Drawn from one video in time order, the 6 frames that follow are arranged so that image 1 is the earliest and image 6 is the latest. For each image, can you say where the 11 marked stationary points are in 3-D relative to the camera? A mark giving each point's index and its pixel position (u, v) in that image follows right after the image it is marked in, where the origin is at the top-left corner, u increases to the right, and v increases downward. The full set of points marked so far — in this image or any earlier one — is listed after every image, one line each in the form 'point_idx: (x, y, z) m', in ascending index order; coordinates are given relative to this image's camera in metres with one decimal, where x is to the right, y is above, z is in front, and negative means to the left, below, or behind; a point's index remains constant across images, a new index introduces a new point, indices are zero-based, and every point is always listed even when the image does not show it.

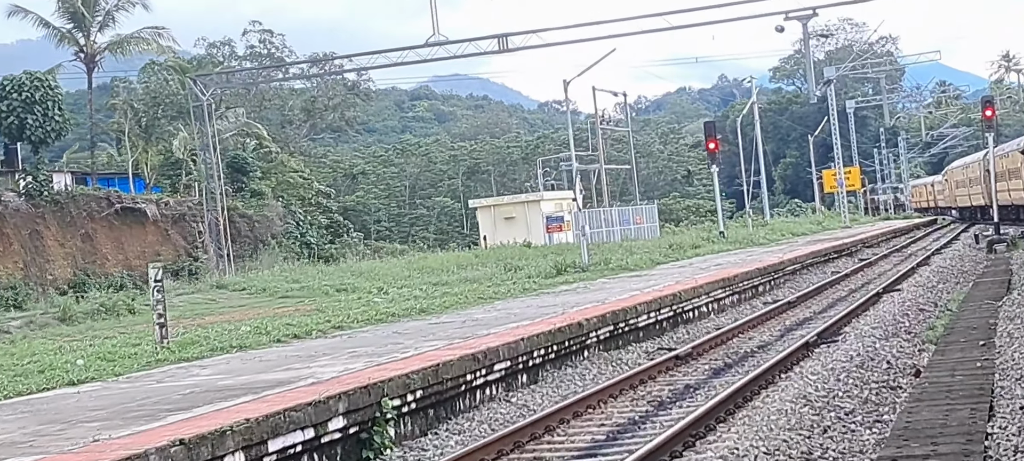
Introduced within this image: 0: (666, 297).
0: (+1.4, -0.6, +14.4) m
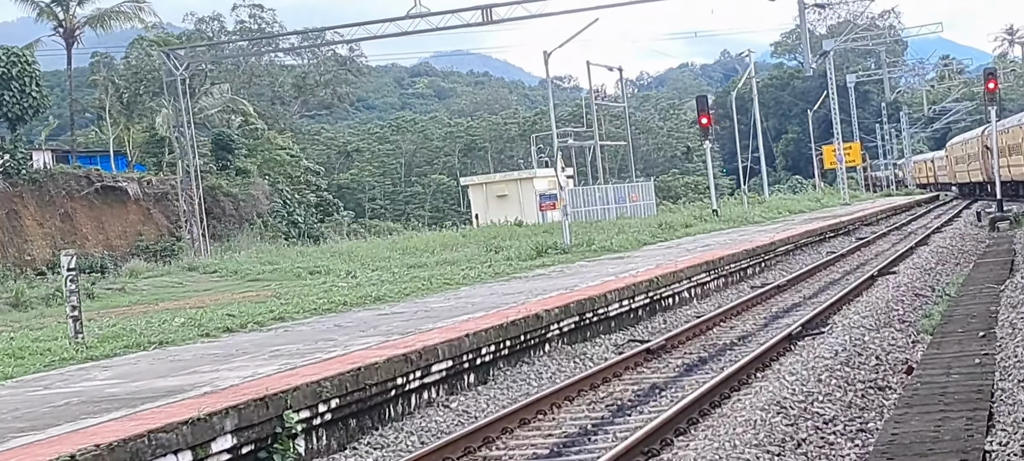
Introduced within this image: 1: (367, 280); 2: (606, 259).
0: (+1.1, -0.4, +13.4) m
1: (-1.7, -0.6, +18.7) m
2: (+1.1, -0.3, +18.9) m
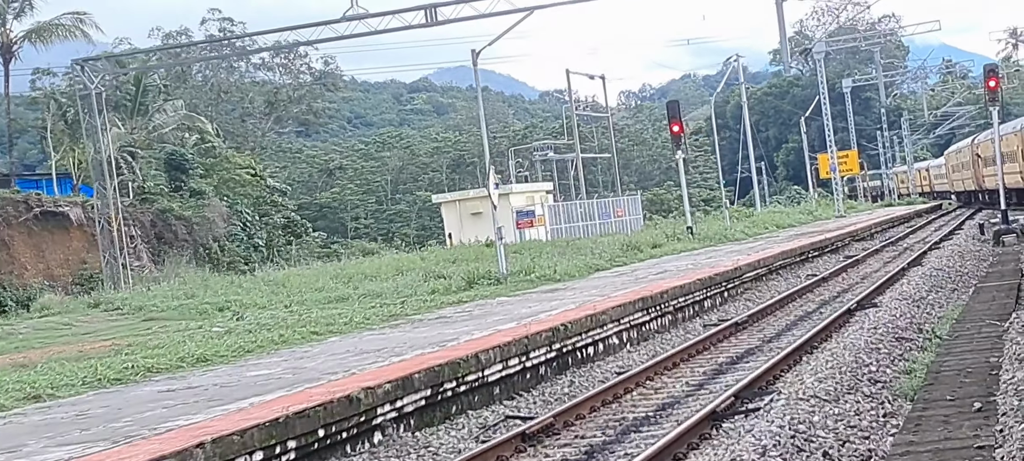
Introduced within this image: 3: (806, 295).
0: (+0.2, -0.7, +10.4) m
1: (-2.6, -0.9, +15.8) m
2: (+0.2, -0.6, +15.9) m
3: (+3.3, -0.8, +17.9) m
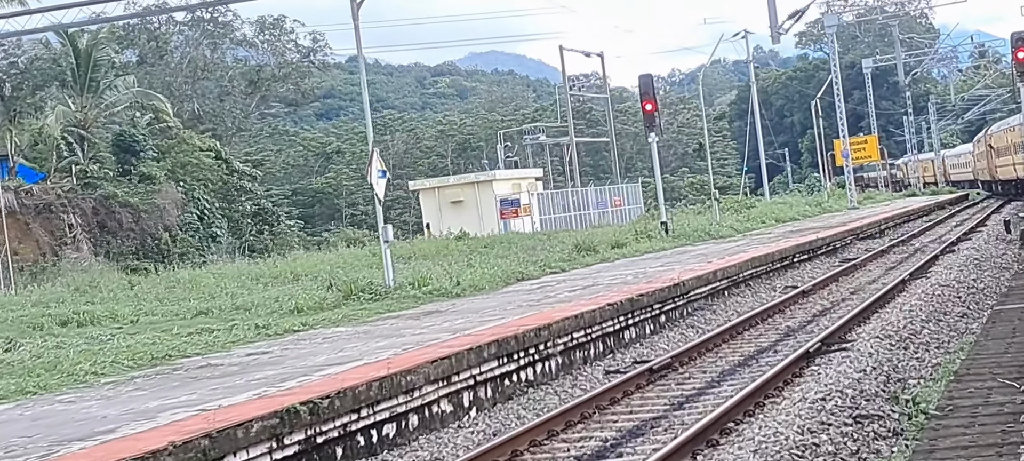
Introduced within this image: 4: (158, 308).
0: (-1.0, -0.8, +6.4) m
1: (-3.7, -0.9, +11.8) m
2: (-0.9, -0.7, +11.9) m
3: (+2.3, -0.8, +13.8) m
4: (-4.3, -0.9, +18.7) m
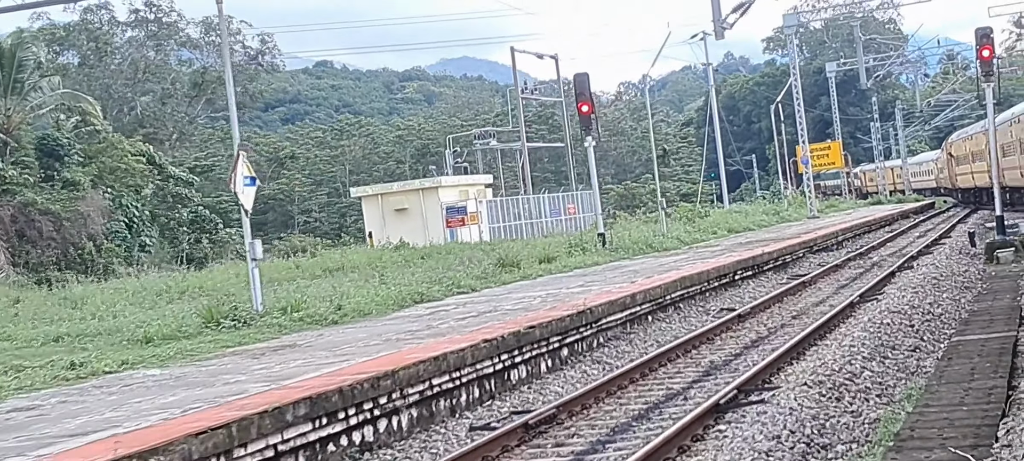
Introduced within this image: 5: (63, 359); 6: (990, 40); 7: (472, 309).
0: (-1.8, -0.9, +4.4) m
1: (-4.6, -1.1, +9.8) m
2: (-1.8, -0.8, +9.9) m
3: (+1.4, -0.9, +11.9) m
4: (-5.3, -1.0, +16.6) m
5: (-3.2, -0.9, +11.3) m
6: (+6.0, +2.4, +19.8) m
7: (-0.3, -0.6, +13.2) m
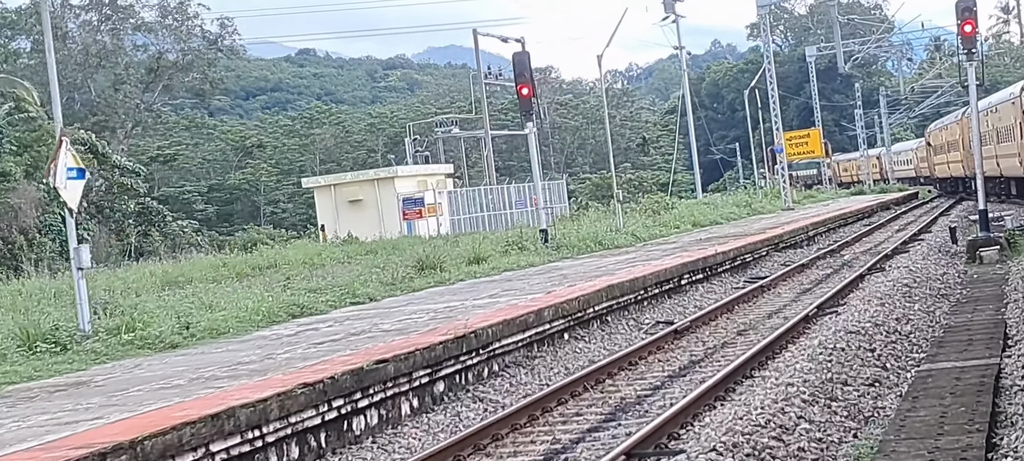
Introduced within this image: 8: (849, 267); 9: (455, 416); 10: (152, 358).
0: (-2.5, -1.0, +2.2) m
1: (-5.4, -1.1, +7.5) m
2: (-2.5, -0.8, +7.7) m
3: (+0.6, -1.0, +9.7) m
4: (-6.1, -1.0, +14.4) m
5: (-4.0, -0.9, +9.1) m
6: (+5.2, +2.5, +17.6) m
7: (-1.1, -0.7, +11.0) m
8: (+4.1, -0.4, +18.9) m
9: (-0.3, -1.0, +8.7) m
10: (-2.2, -0.8, +9.5) m
